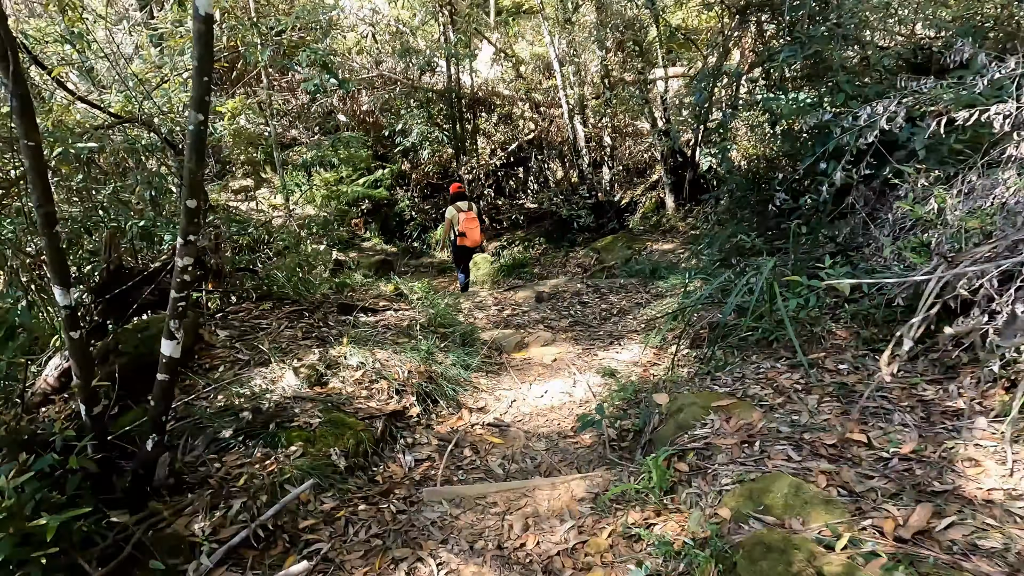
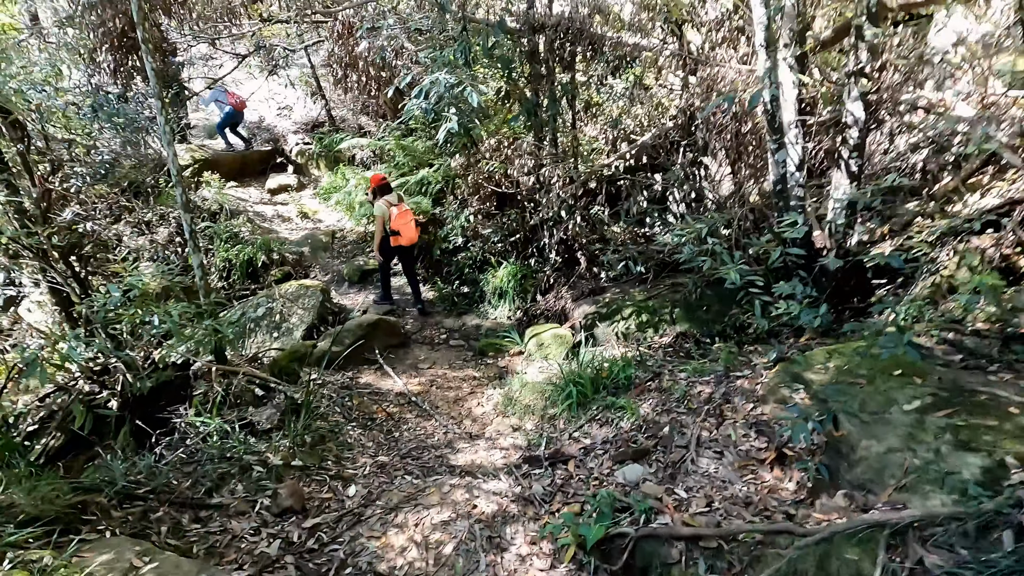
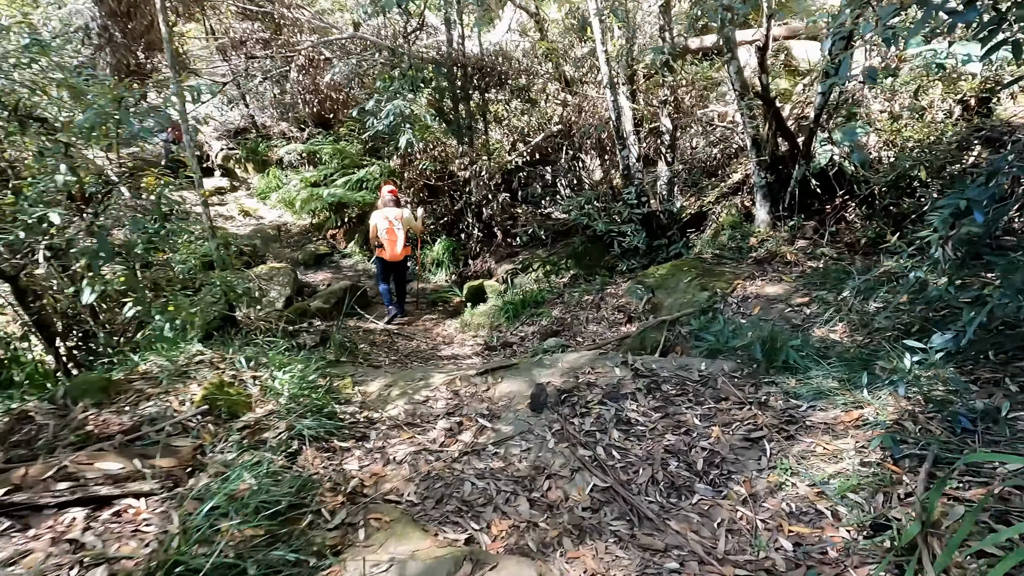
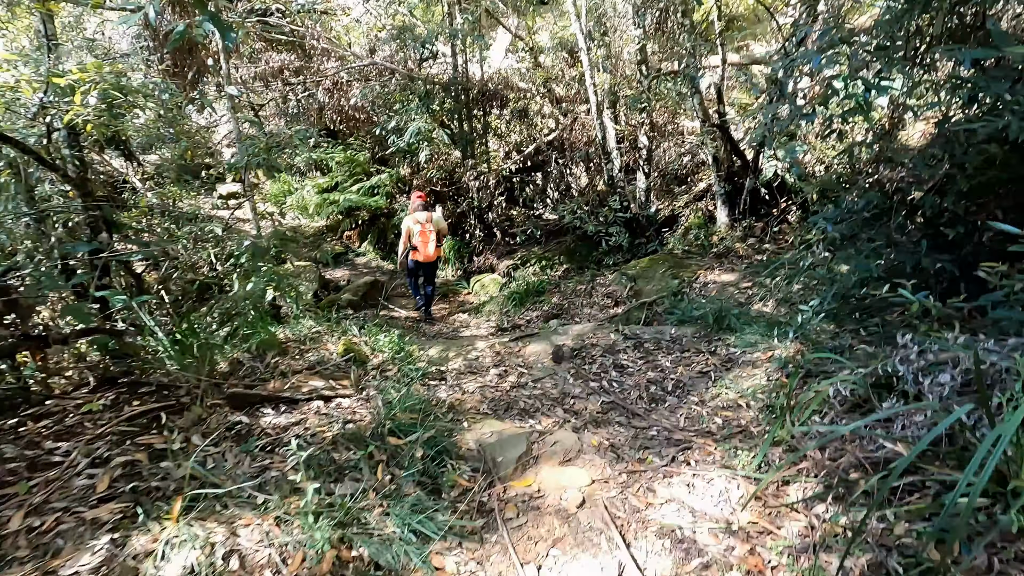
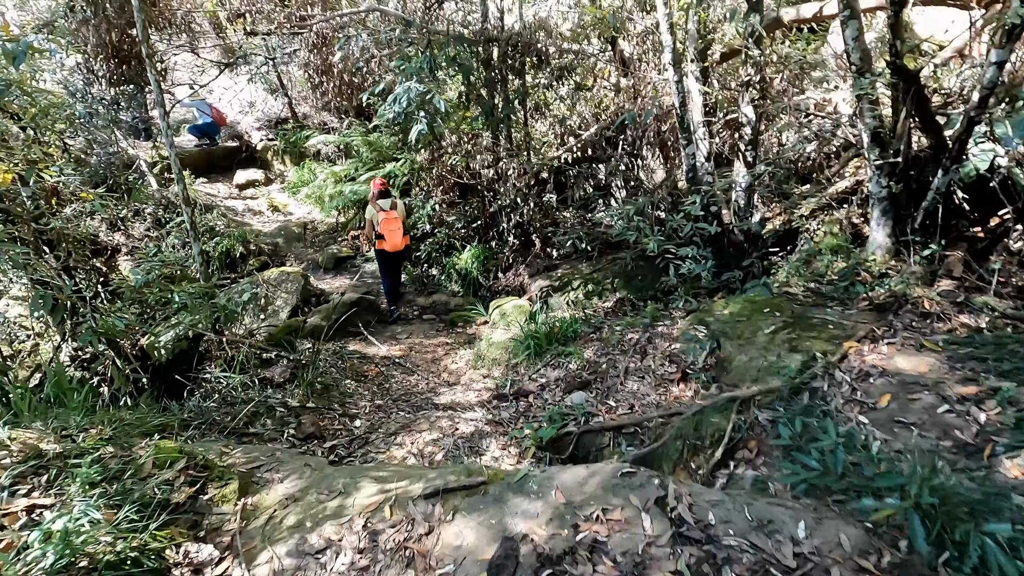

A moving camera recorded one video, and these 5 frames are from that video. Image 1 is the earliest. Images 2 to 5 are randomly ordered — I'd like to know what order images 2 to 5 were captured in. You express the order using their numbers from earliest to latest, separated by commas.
4, 3, 5, 2
